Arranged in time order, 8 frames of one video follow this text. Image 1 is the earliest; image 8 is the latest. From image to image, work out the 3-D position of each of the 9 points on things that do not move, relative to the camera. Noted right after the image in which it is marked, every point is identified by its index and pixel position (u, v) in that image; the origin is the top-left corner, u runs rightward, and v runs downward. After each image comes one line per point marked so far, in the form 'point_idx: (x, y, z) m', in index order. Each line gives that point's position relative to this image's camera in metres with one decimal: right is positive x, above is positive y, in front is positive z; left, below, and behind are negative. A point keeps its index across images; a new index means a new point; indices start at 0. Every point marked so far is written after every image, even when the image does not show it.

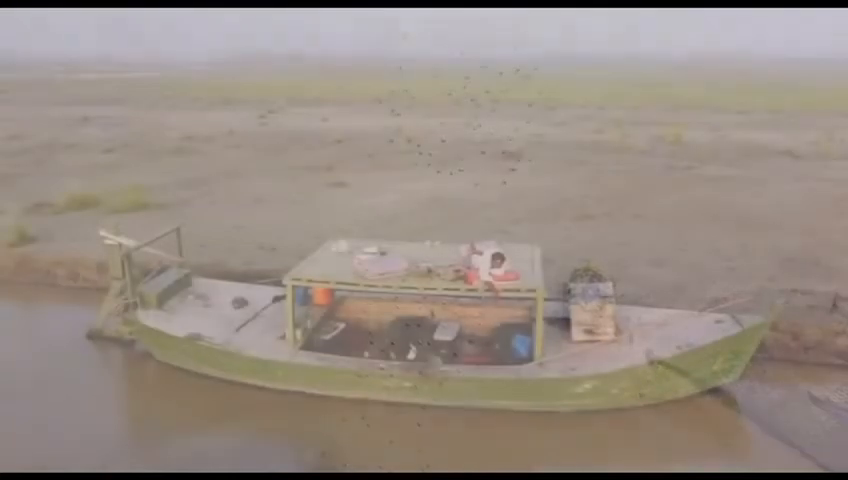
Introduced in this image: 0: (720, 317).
0: (+2.1, -0.6, +4.6) m
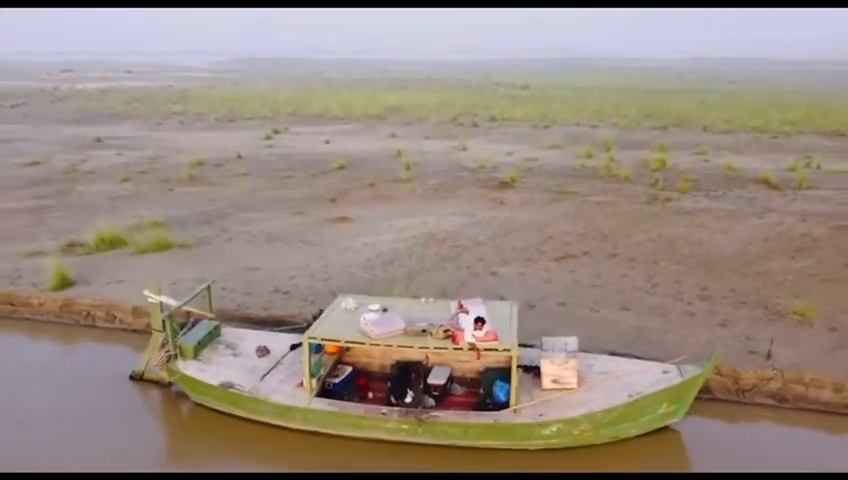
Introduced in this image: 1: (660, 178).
0: (+2.1, -1.1, +5.4) m
1: (+5.4, +1.5, +14.1) m
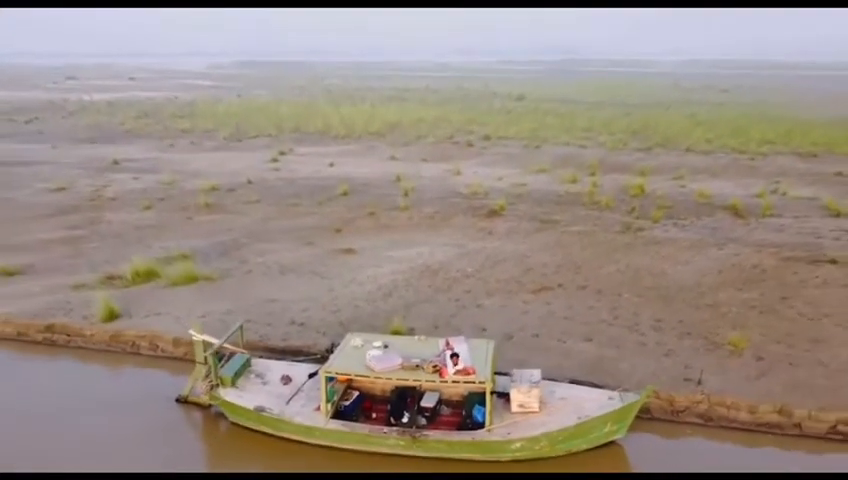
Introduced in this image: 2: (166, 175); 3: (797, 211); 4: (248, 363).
0: (+2.0, -1.7, +6.7) m
1: (+5.3, +0.9, +15.4) m
2: (-8.1, +2.0, +19.3) m
3: (+9.0, +0.7, +14.9) m
4: (-2.1, -1.5, +7.5) m
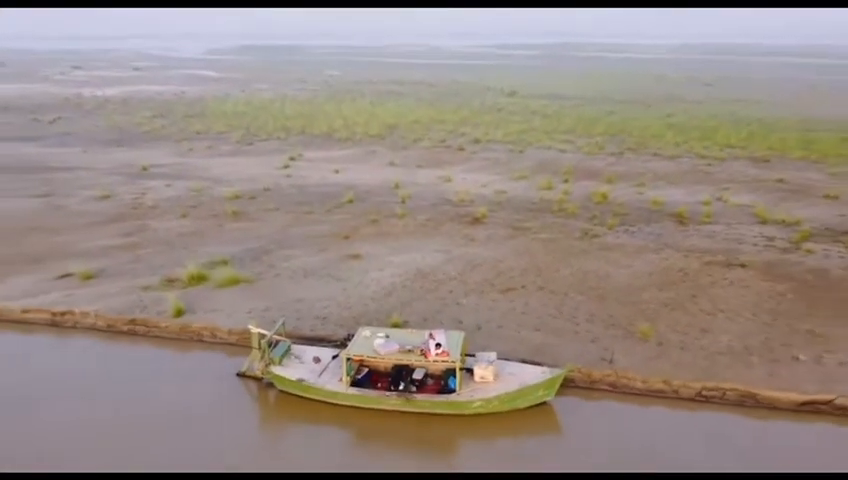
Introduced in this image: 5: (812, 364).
0: (+1.9, -2.0, +9.6) m
1: (+5.1, +0.9, +18.2) m
2: (-8.3, +2.1, +22.0) m
3: (+8.9, +0.6, +17.7) m
4: (-2.3, -1.8, +10.3) m
5: (+6.4, -2.1, +10.2) m
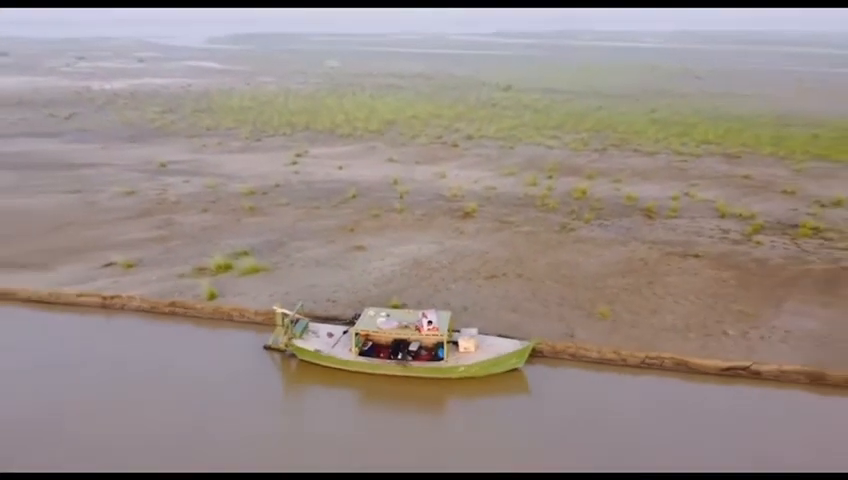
0: (+1.8, -2.0, +11.7) m
1: (+5.0, +1.1, +20.3) m
2: (-8.4, +2.4, +24.0) m
3: (+8.7, +0.9, +19.8) m
4: (-2.4, -1.7, +12.5) m
5: (+6.3, -2.0, +12.4) m
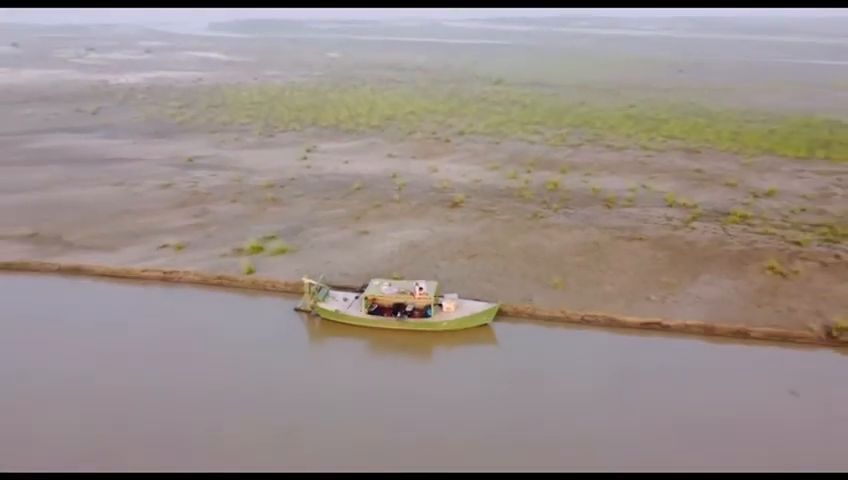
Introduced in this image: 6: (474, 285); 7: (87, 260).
0: (+1.6, -1.6, +15.5) m
1: (+4.8, +1.7, +24.0) m
2: (-8.6, +3.0, +27.6) m
3: (+8.5, +1.4, +23.5) m
4: (-2.6, -1.4, +16.2) m
5: (+6.1, -1.6, +16.1) m
6: (+1.4, -1.2, +16.9) m
7: (-10.4, -0.6, +19.1) m
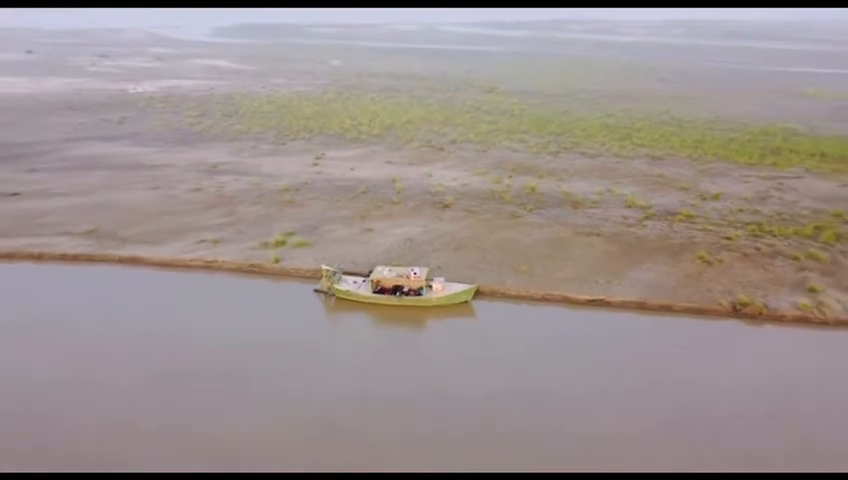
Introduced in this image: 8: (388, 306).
0: (+1.4, -1.5, +19.5) m
1: (+4.6, +1.8, +28.0) m
2: (-8.8, +3.2, +31.6) m
3: (+8.3, +1.6, +27.5) m
4: (-2.8, -1.2, +20.2) m
5: (+5.9, -1.5, +20.1) m
6: (+1.2, -1.1, +20.9) m
7: (-10.6, -0.4, +23.1) m
8: (-1.1, -2.1, +19.2) m
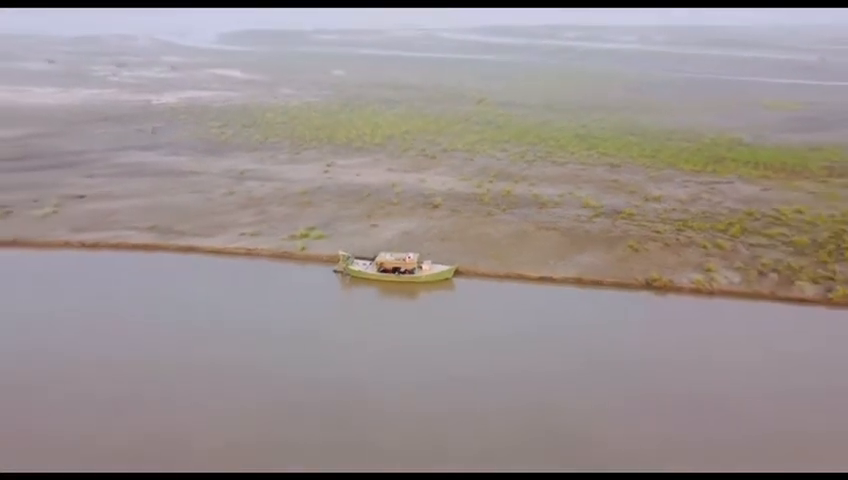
0: (+1.1, -1.1, +25.8) m
1: (+4.3, +2.2, +34.3) m
2: (-9.2, +3.5, +37.9) m
3: (+8.0, +2.0, +33.8) m
4: (-3.1, -0.9, +26.5) m
5: (+5.6, -1.1, +26.4) m
6: (+0.9, -0.7, +27.2) m
7: (-11.0, -0.1, +29.3) m
8: (-1.4, -1.8, +25.5) m
